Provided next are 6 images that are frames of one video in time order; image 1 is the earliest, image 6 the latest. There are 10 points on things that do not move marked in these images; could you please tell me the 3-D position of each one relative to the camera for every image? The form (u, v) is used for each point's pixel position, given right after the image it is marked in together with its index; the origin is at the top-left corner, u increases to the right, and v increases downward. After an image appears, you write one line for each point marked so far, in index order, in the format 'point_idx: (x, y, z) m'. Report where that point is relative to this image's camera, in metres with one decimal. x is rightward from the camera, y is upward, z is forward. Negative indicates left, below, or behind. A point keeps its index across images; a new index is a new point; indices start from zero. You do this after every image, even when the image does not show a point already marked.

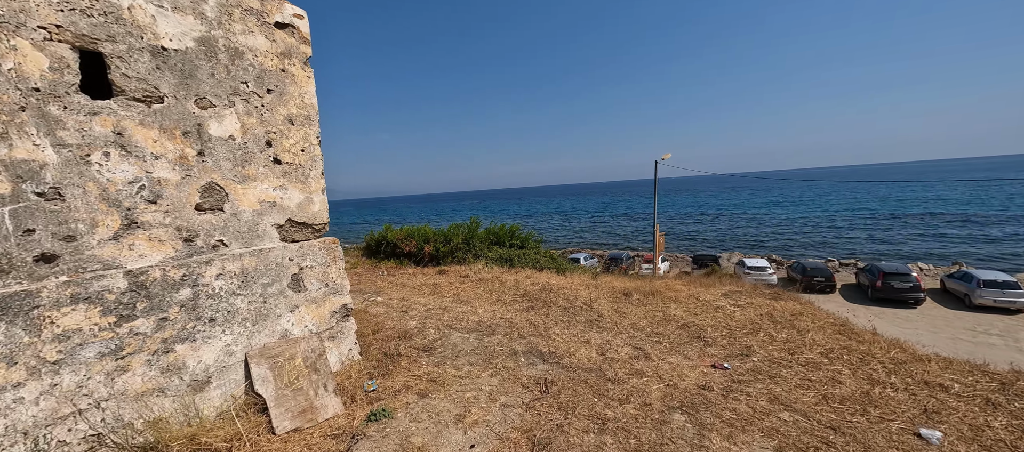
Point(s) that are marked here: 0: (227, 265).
0: (-2.8, -0.4, +3.8) m
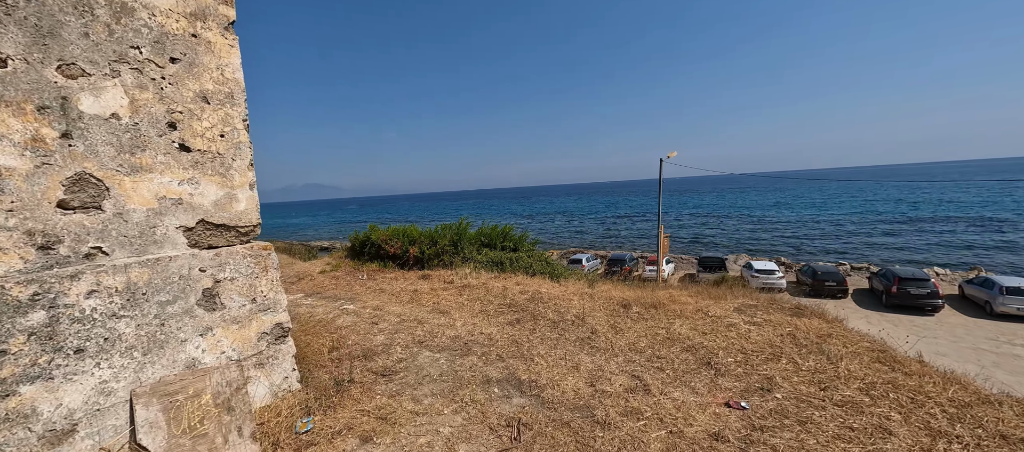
0: (-3.2, -0.4, +3.0) m
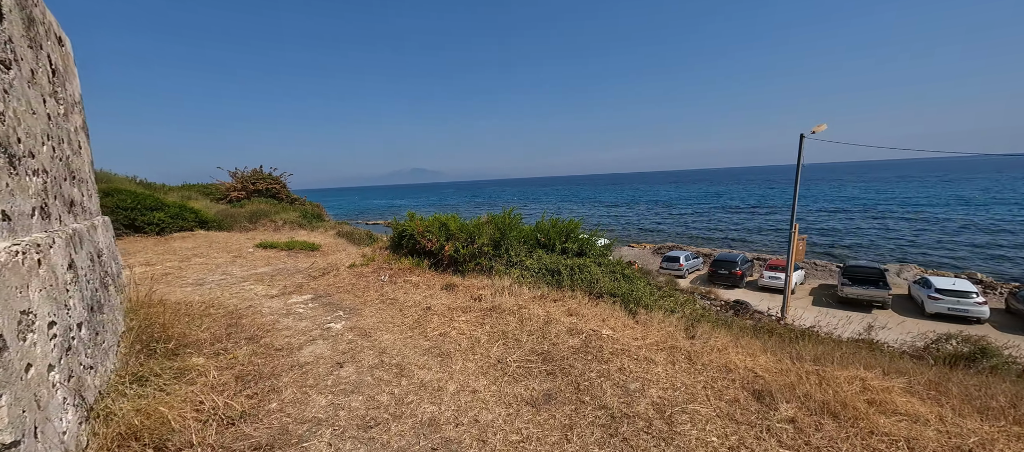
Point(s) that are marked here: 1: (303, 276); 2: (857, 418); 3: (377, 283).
0: (-3.6, -0.4, +1.0) m
1: (-4.9, -1.2, +9.1) m
2: (+2.6, -1.5, +3.0) m
3: (-2.8, -1.2, +8.0) m
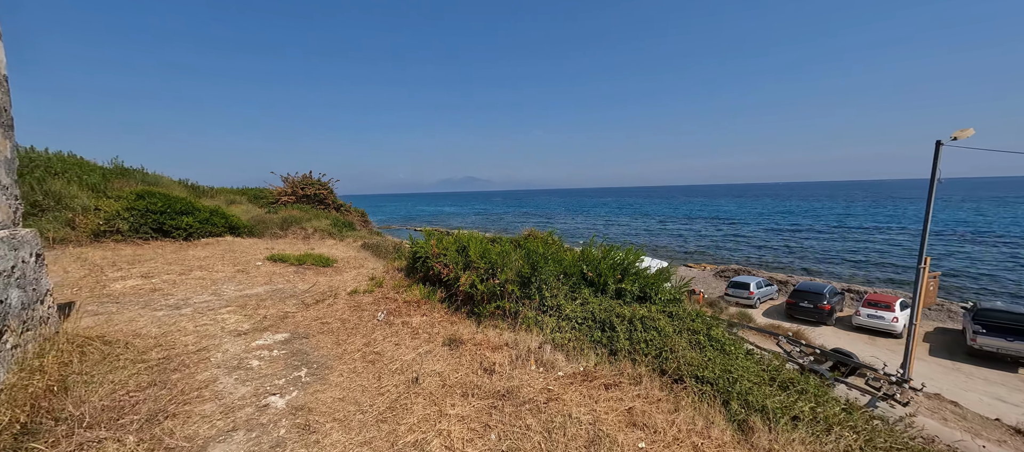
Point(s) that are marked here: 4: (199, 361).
0: (-3.9, -0.6, -0.6) m
1: (-4.2, -1.5, +7.5) m
2: (+2.5, -1.9, +0.5) m
3: (-2.2, -1.5, +6.2) m
4: (-4.1, -1.7, +5.0) m
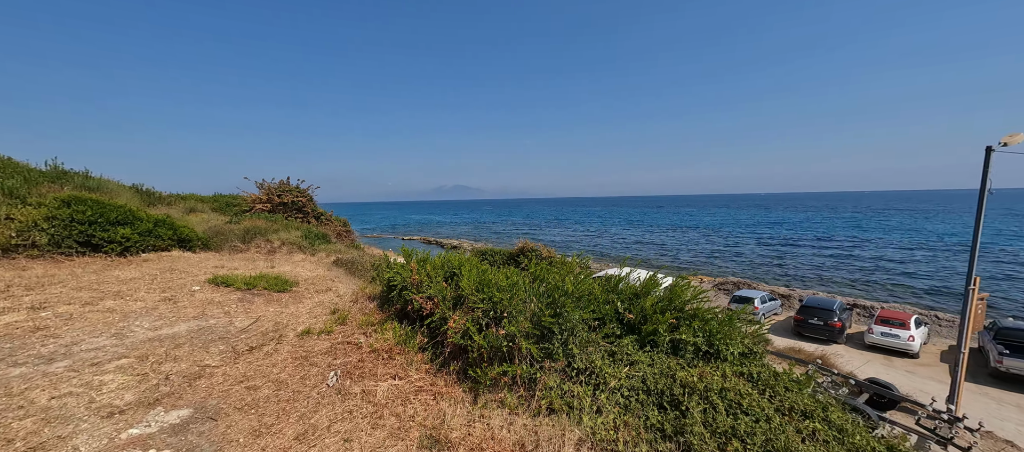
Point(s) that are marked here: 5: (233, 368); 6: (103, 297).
0: (-3.6, -0.7, -2.6) m
1: (-4.2, -1.8, +5.5) m
2: (+2.8, -2.0, -1.3) m
3: (-2.1, -1.8, +4.3) m
4: (-3.9, -1.9, +3.0) m
5: (-3.6, -1.8, +5.0) m
6: (-8.1, -1.4, +7.7) m
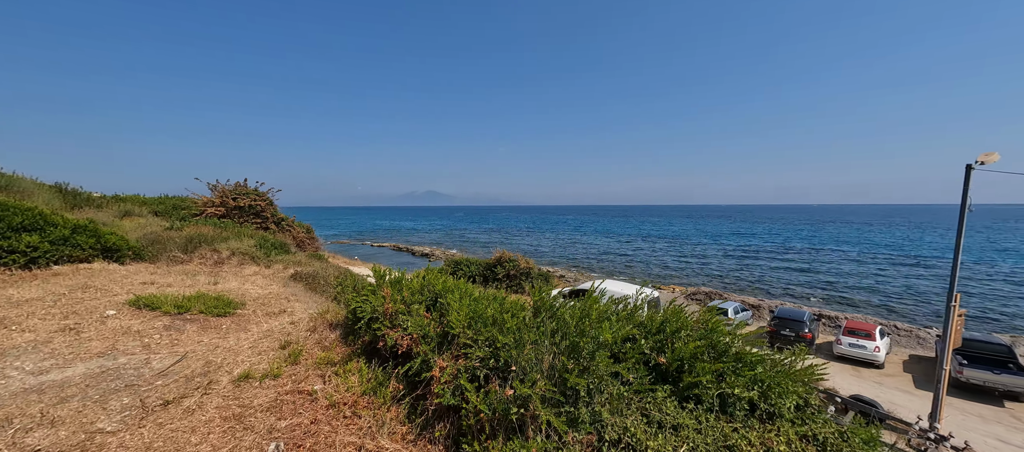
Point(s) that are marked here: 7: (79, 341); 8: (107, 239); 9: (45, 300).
0: (-3.0, -0.7, -3.8) m
1: (-4.2, -1.9, +4.2) m
2: (+3.2, -2.2, -2.1) m
3: (-2.1, -1.9, +3.1) m
4: (-3.7, -2.1, +1.7) m
5: (-3.6, -2.0, +3.7) m
6: (-8.3, -1.6, +6.1) m
7: (-6.4, -1.7, +5.8) m
8: (-12.2, -0.4, +11.7) m
9: (-9.0, -1.4, +7.4) m
